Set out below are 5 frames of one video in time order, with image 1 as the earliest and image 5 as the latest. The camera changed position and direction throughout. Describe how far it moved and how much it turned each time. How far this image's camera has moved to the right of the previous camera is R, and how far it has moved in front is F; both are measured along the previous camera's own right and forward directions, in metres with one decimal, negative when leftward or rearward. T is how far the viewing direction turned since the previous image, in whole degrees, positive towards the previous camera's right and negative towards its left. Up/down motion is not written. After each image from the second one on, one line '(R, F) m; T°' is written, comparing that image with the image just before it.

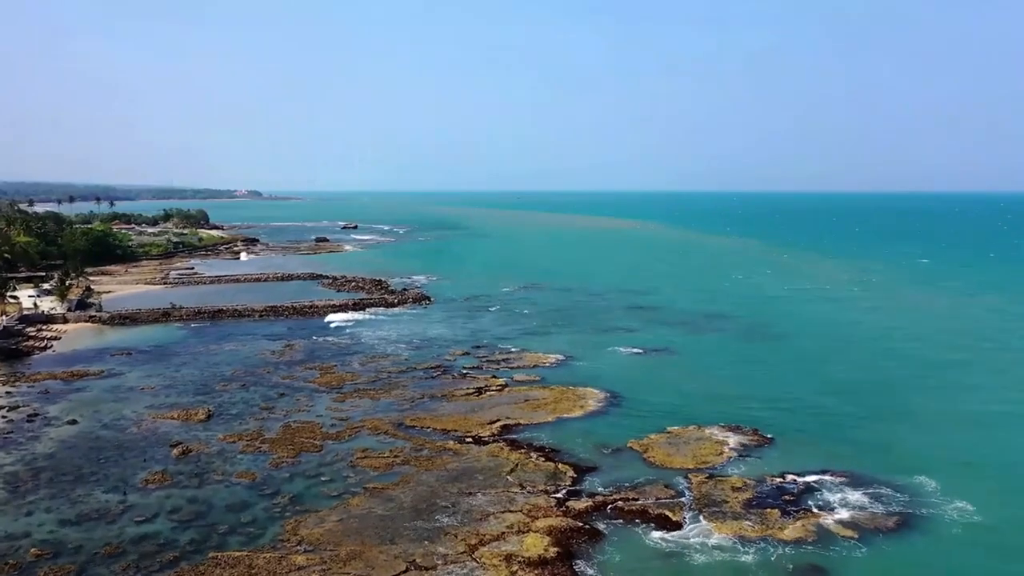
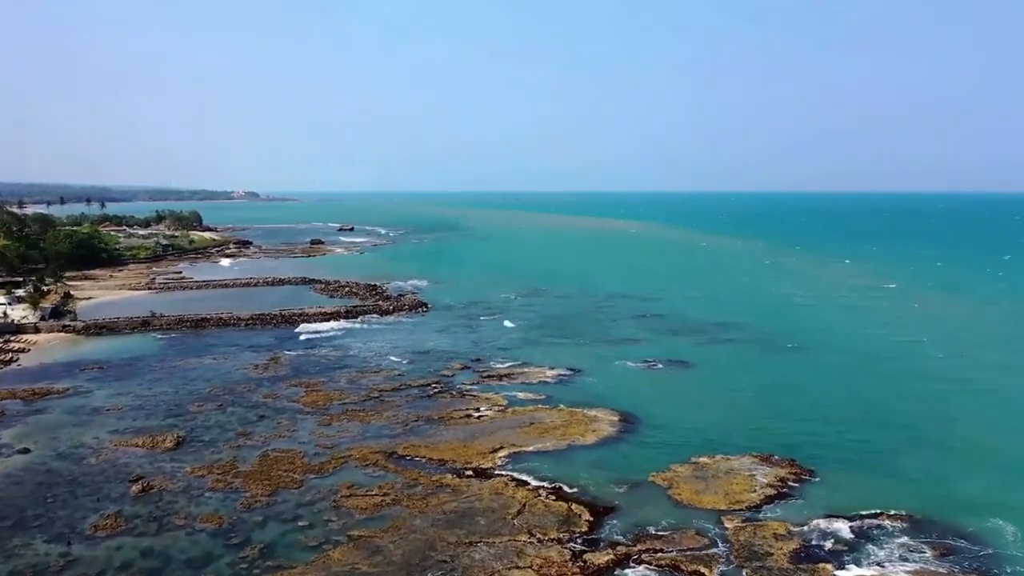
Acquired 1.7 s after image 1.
(-0.2, +2.9) m; 0°
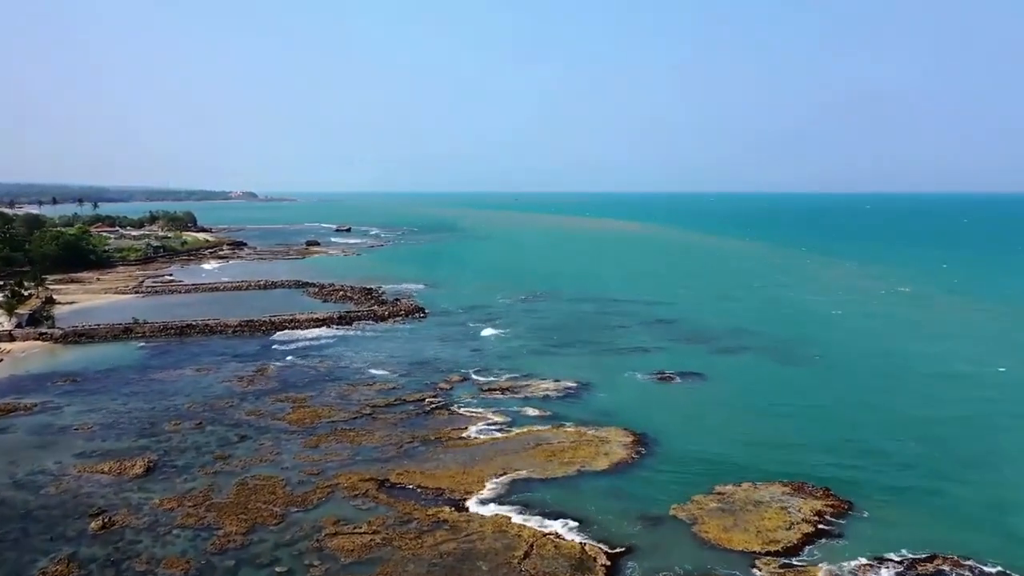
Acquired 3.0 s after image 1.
(-0.2, +2.3) m; 0°
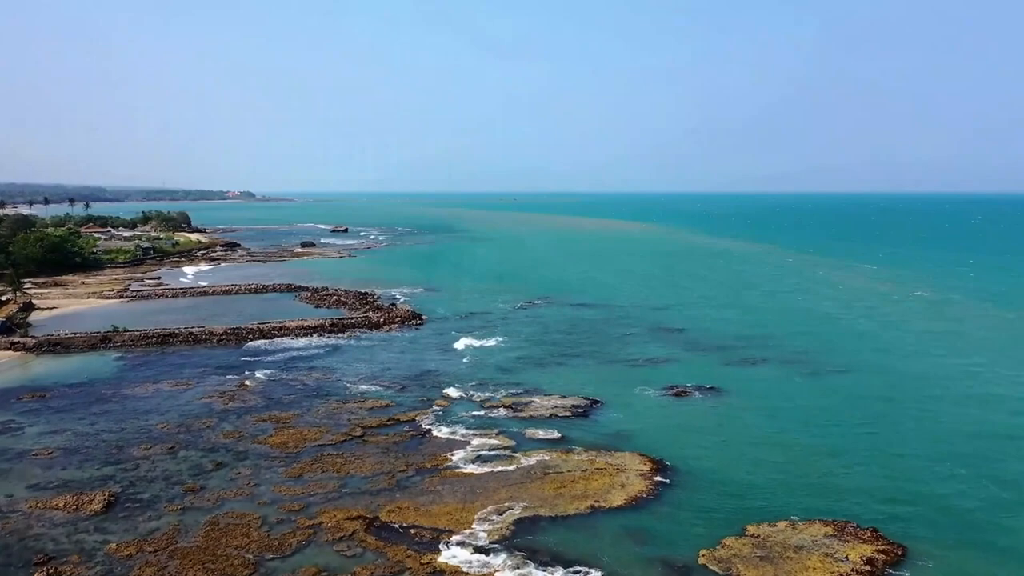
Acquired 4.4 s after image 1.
(-0.2, +2.5) m; 0°
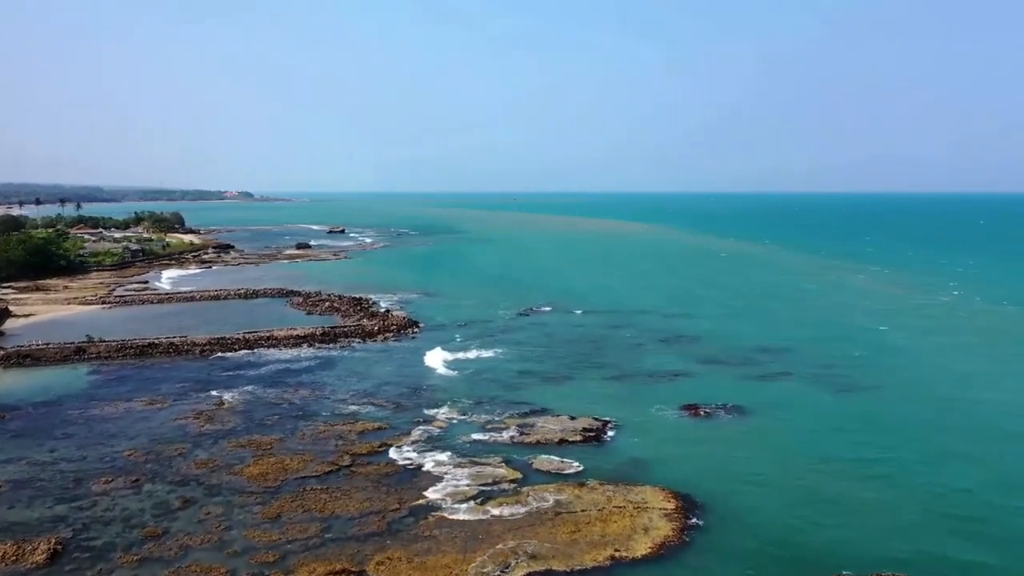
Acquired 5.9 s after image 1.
(-0.2, +2.7) m; 0°
